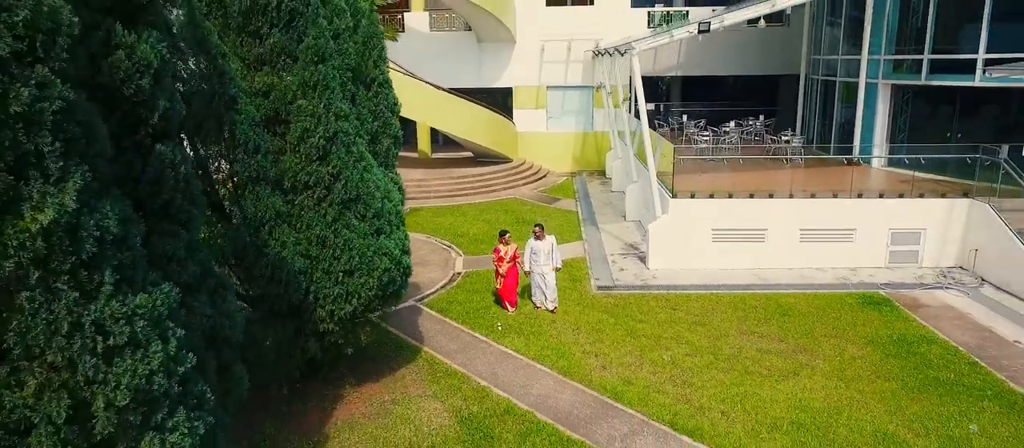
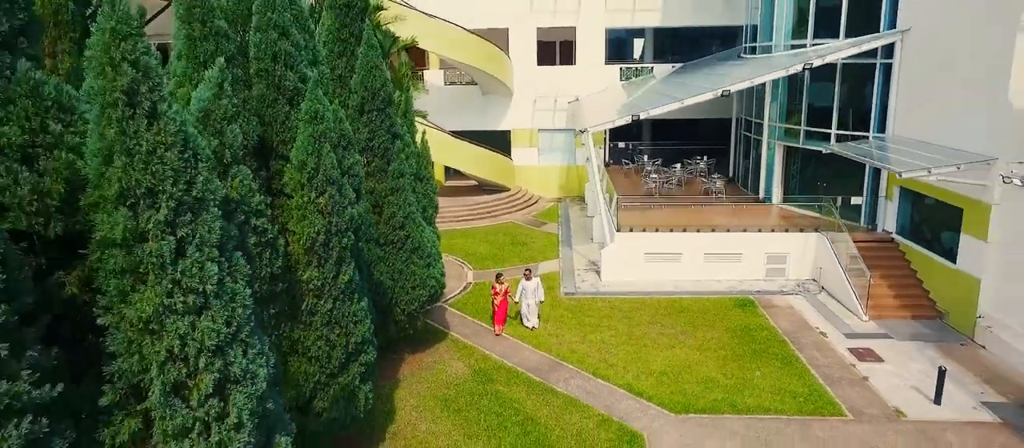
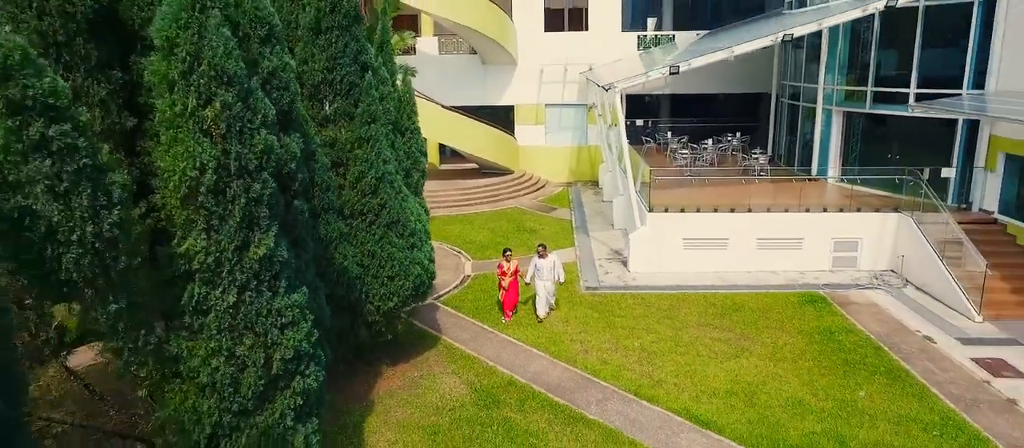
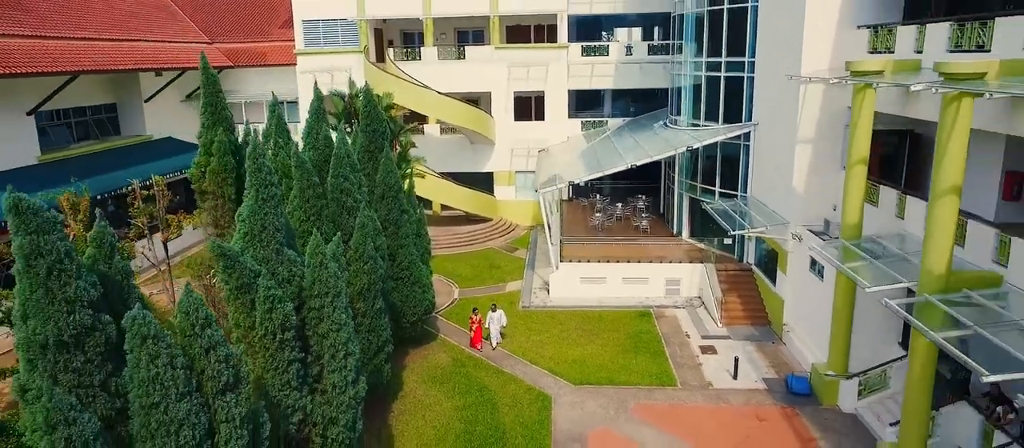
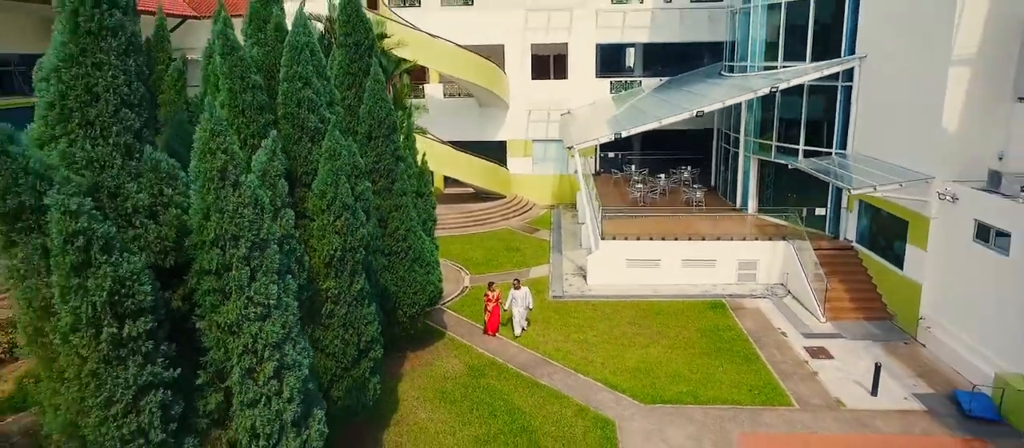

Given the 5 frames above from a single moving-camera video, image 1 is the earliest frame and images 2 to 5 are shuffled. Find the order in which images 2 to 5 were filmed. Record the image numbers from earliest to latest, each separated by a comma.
3, 2, 5, 4
